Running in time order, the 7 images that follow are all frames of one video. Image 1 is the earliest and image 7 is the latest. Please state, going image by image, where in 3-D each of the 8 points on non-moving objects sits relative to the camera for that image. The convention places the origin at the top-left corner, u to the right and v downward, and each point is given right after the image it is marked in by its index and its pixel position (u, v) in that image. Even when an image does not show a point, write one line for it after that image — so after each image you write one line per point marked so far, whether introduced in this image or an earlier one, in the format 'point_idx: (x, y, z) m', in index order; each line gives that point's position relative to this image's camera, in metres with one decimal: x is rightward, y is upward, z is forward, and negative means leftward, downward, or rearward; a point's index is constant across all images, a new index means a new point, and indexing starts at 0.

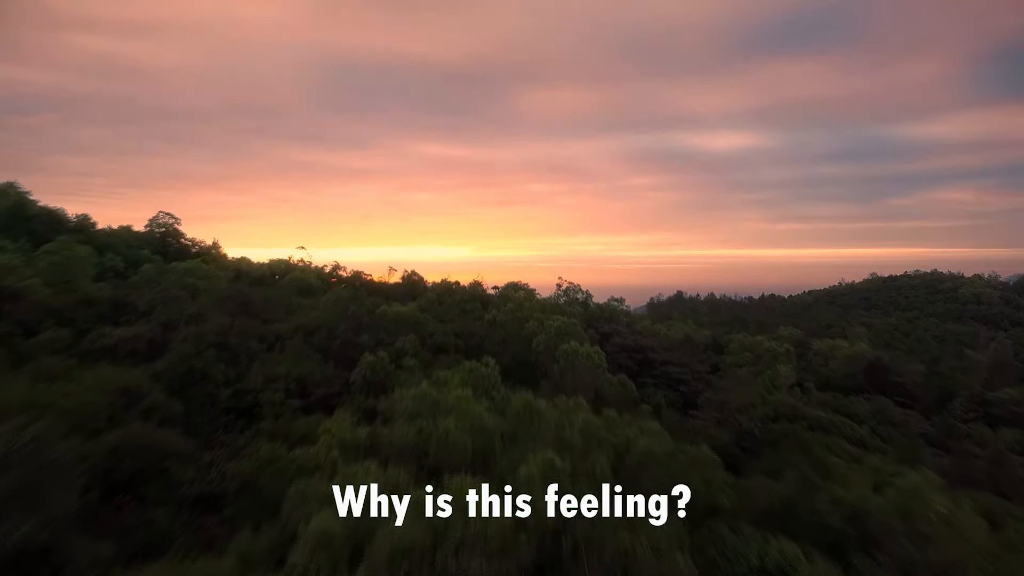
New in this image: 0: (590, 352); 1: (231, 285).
0: (+2.5, -2.1, +11.1) m
1: (-10.8, +0.1, +13.3) m
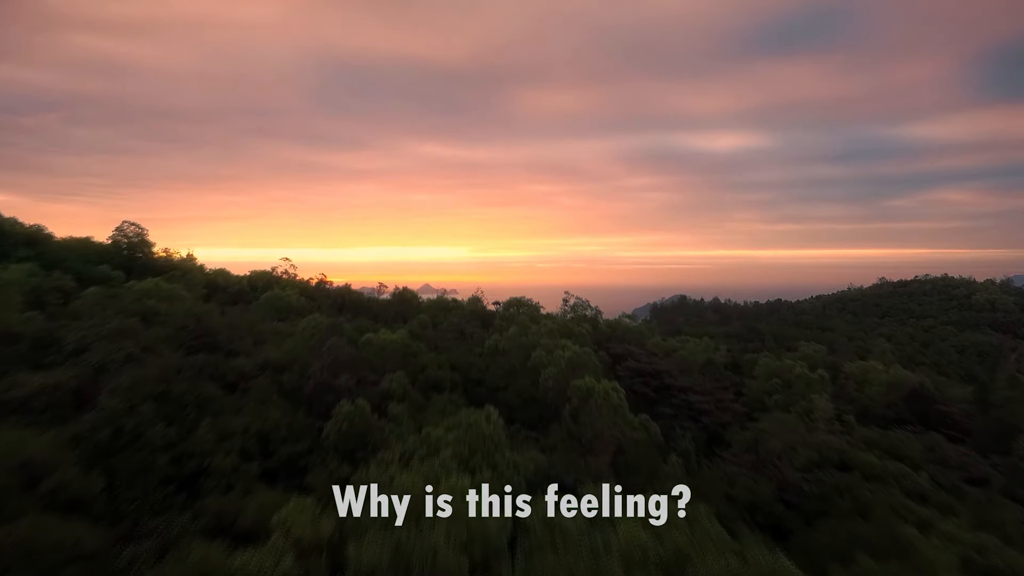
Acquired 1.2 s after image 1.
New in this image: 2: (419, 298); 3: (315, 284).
0: (+2.6, -2.8, +9.6) m
1: (-10.7, -0.6, +11.8) m
2: (-3.9, -0.5, +14.4) m
3: (-9.7, +0.2, +16.9) m
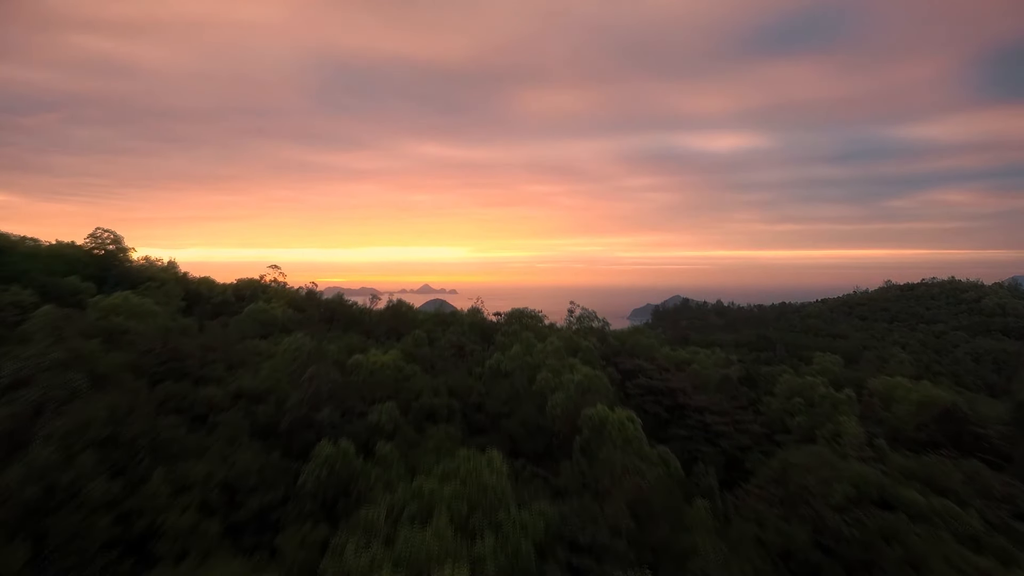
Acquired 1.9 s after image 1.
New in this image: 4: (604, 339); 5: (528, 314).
0: (+2.7, -3.3, +8.6) m
1: (-10.6, -1.1, +10.8) m
2: (-3.8, -1.0, +13.4) m
3: (-9.6, -0.3, +15.9) m
4: (+4.2, -2.3, +15.6) m
5: (+0.7, -1.1, +14.5) m
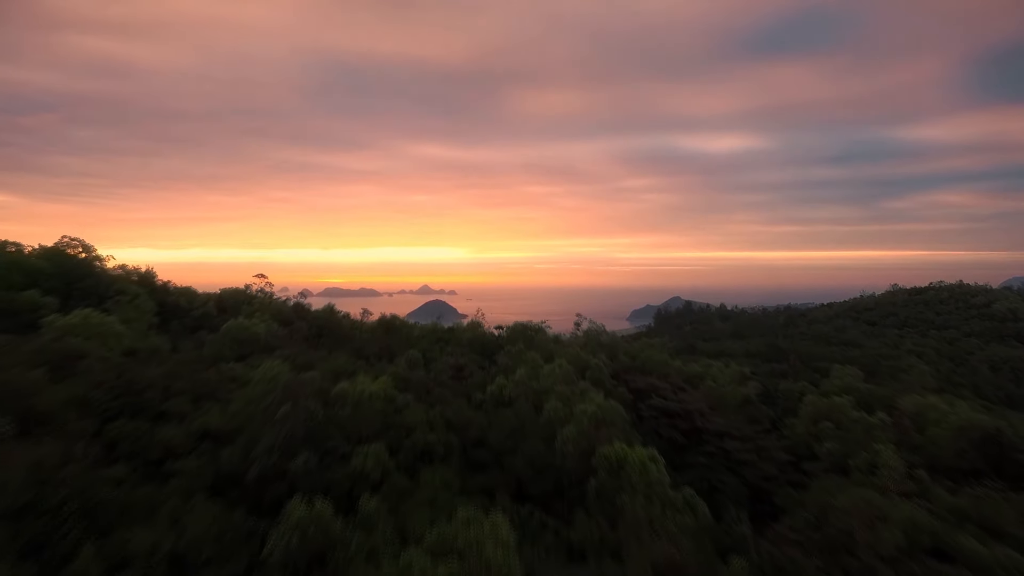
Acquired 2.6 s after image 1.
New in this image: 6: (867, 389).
0: (+2.9, -3.8, +7.6) m
1: (-10.5, -1.6, +9.7) m
2: (-3.7, -1.4, +12.3) m
3: (-9.5, -0.8, +14.8) m
4: (+4.3, -2.8, +14.5) m
5: (+0.8, -1.6, +13.5) m
6: (+15.8, -4.5, +15.3) m
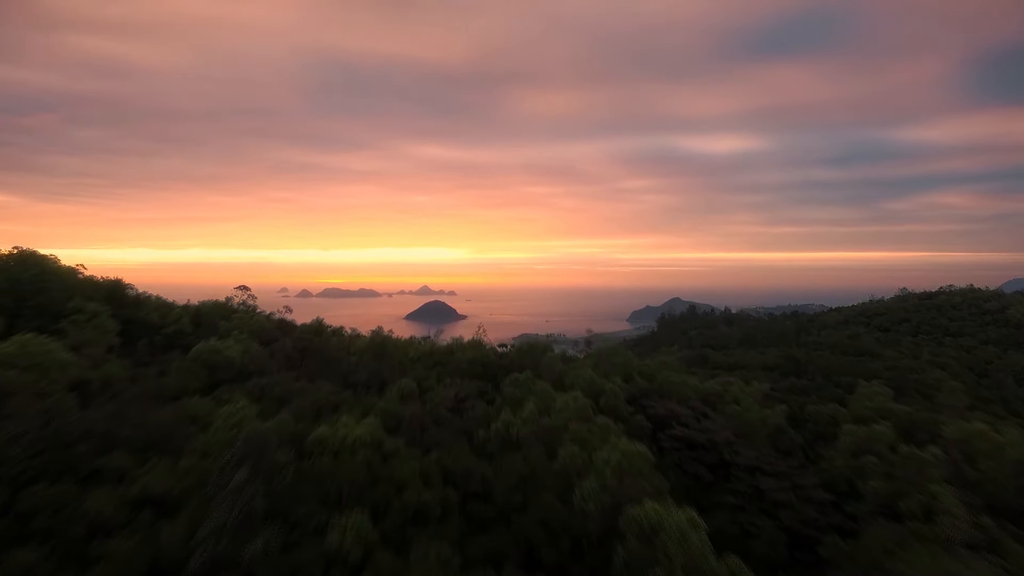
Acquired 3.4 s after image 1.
0: (+3.0, -4.3, +6.3) m
1: (-10.3, -2.1, +8.4) m
2: (-3.5, -2.0, +11.1) m
3: (-9.3, -1.3, +13.5) m
4: (+4.5, -3.4, +13.2) m
5: (+1.0, -2.2, +12.2) m
6: (+16.0, -5.0, +14.0) m
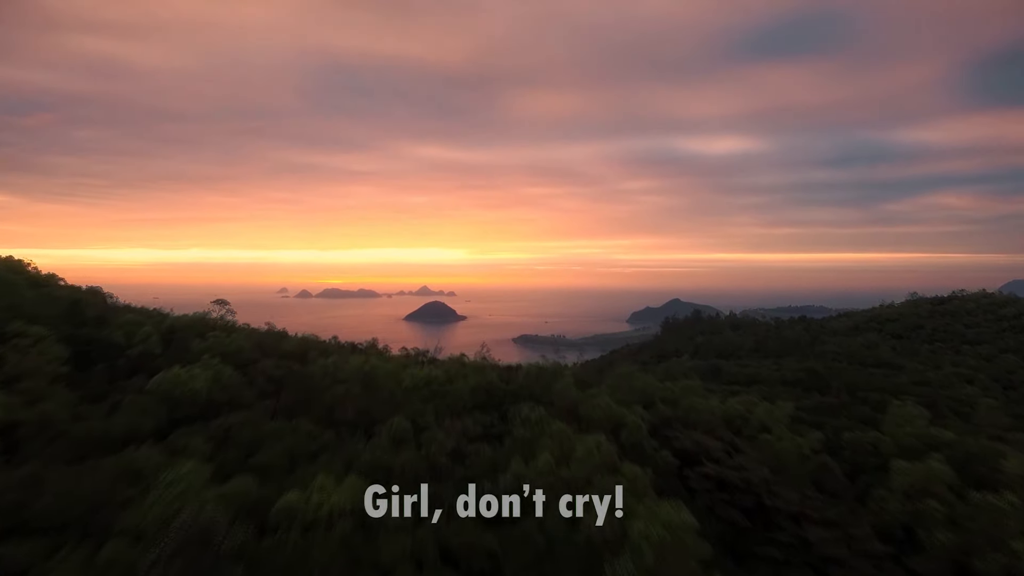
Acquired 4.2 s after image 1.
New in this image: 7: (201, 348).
0: (+3.3, -4.8, +4.9) m
1: (-10.0, -2.6, +7.0) m
2: (-3.3, -2.5, +9.7) m
3: (-9.0, -1.8, +12.2) m
4: (+4.8, -3.9, +11.9) m
5: (+1.2, -2.7, +10.9) m
6: (+16.2, -5.6, +12.7) m
7: (-10.2, -2.0, +11.2) m
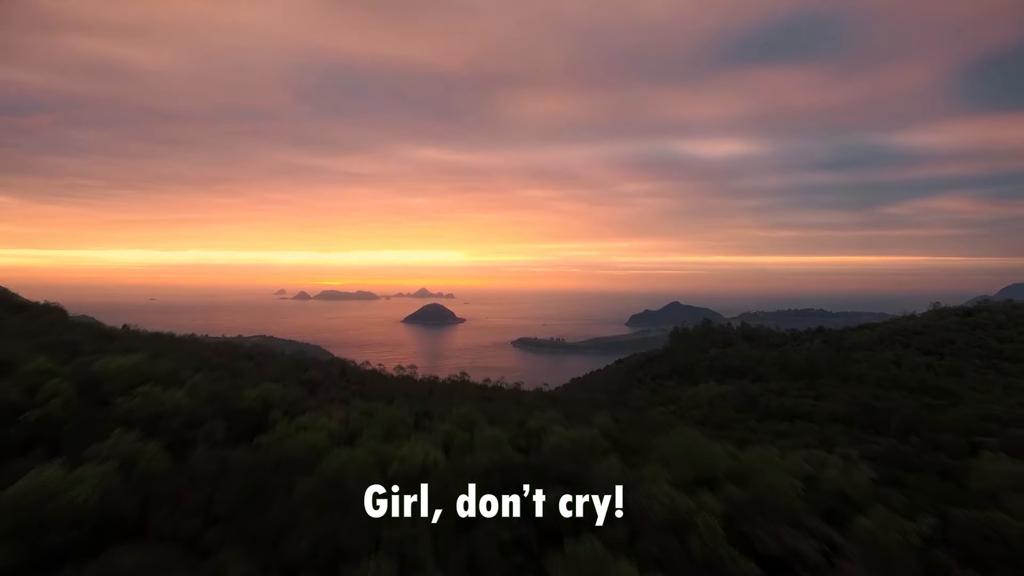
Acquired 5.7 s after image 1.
0: (+3.9, -5.9, +2.2) m
1: (-9.5, -3.7, +4.3) m
2: (-2.7, -3.6, +7.0) m
3: (-8.5, -2.9, +9.4) m
4: (+5.3, -5.0, +9.2) m
5: (+1.8, -3.8, +8.1) m
6: (+16.8, -6.7, +10.0) m
7: (-9.6, -3.0, +8.5) m
